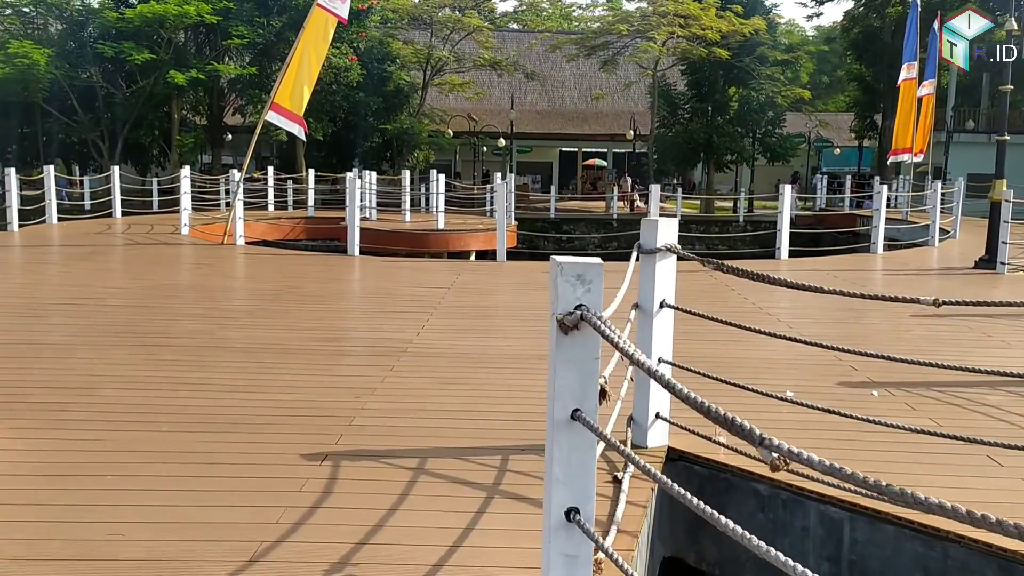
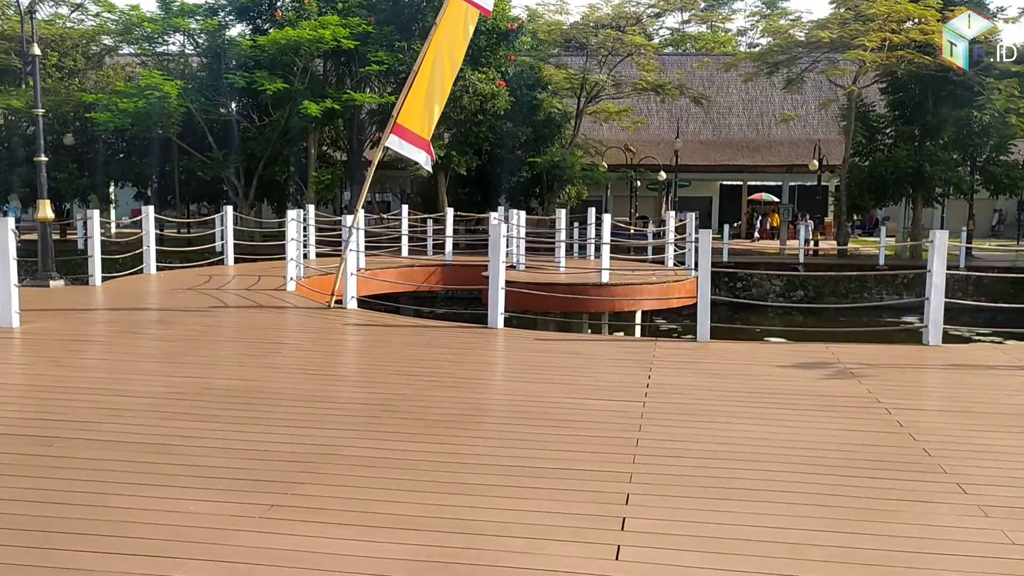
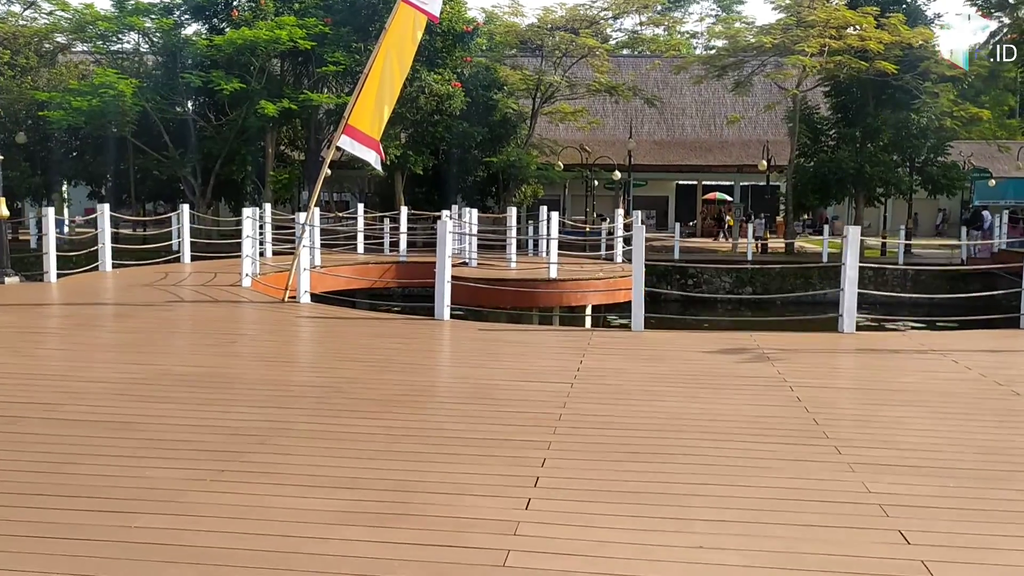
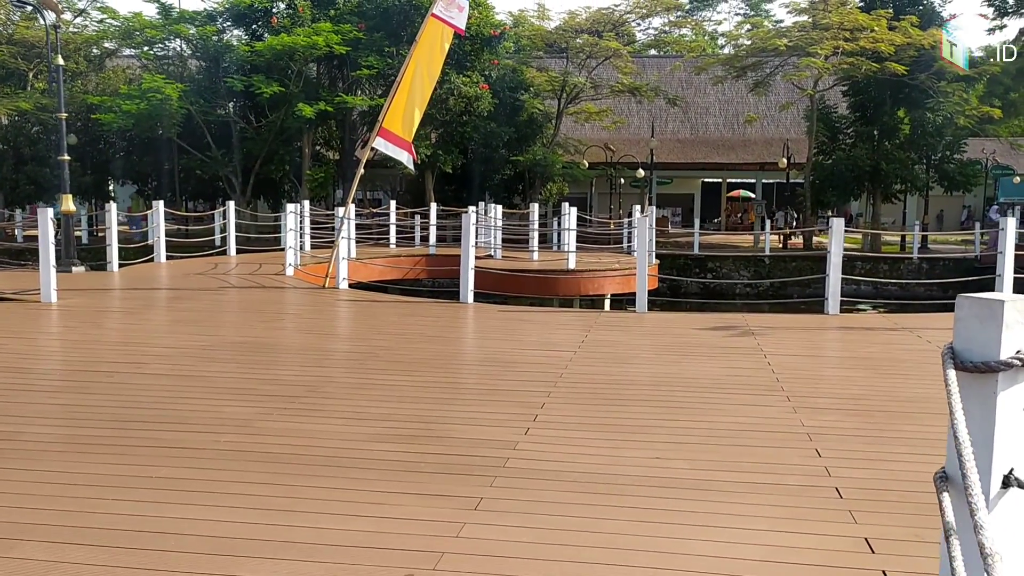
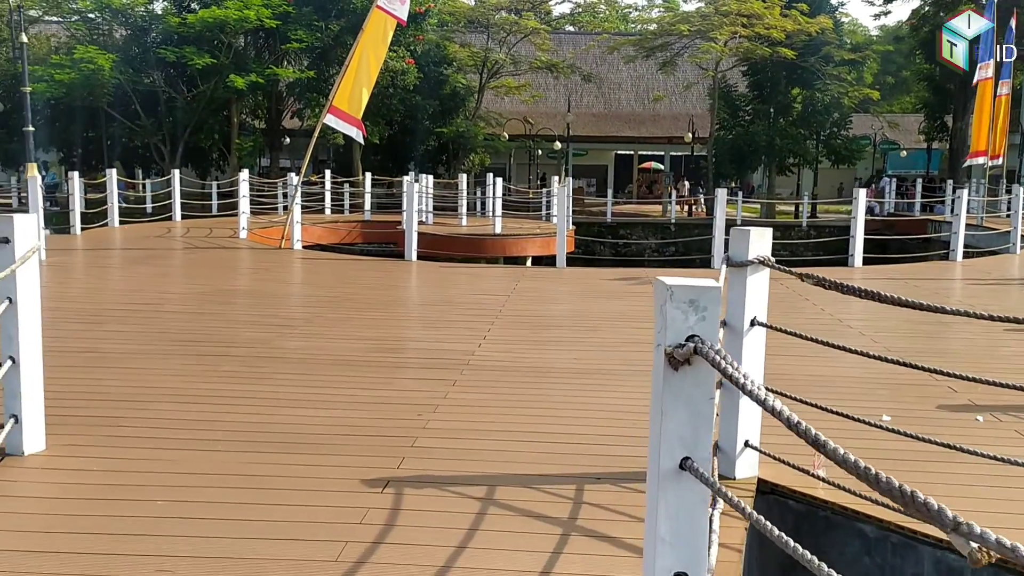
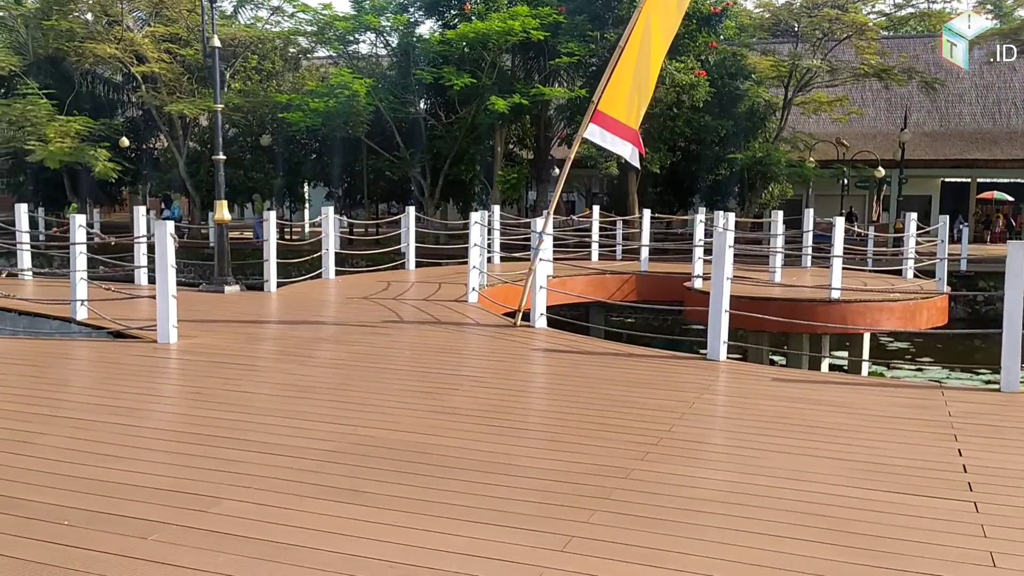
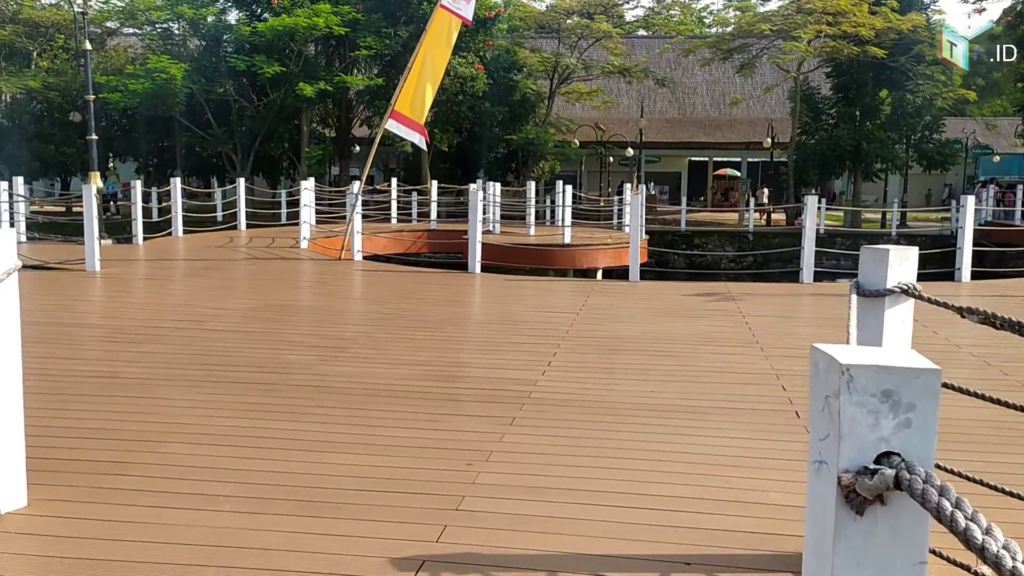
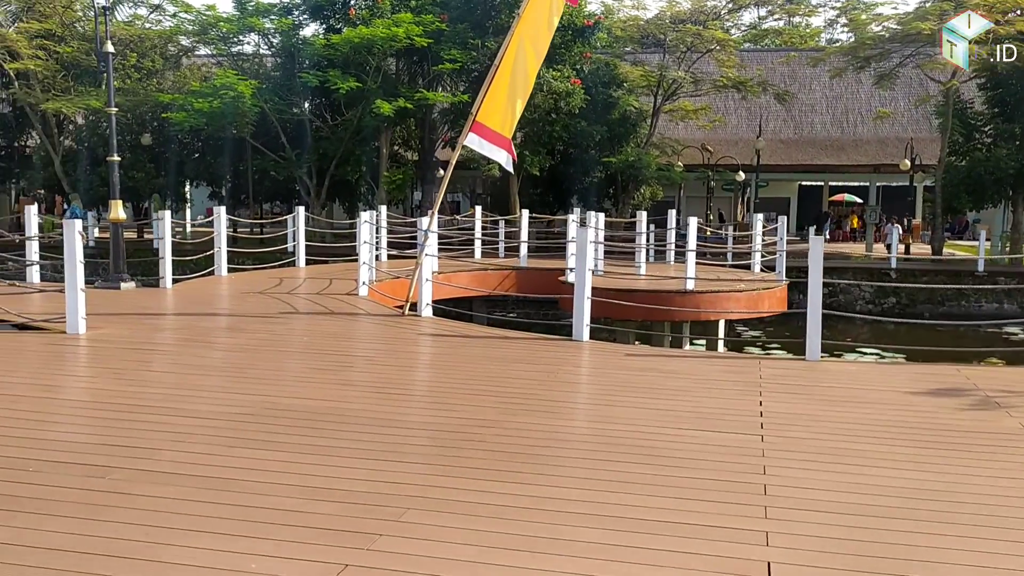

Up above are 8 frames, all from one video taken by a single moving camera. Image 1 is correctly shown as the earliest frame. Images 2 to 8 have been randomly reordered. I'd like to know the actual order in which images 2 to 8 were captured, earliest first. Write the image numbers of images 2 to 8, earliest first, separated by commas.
5, 7, 4, 3, 2, 8, 6
